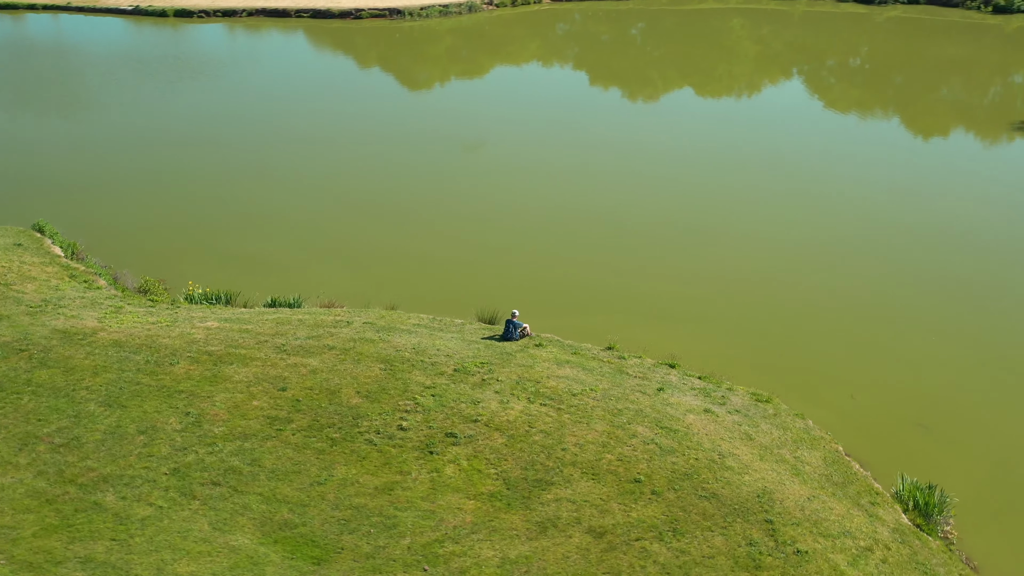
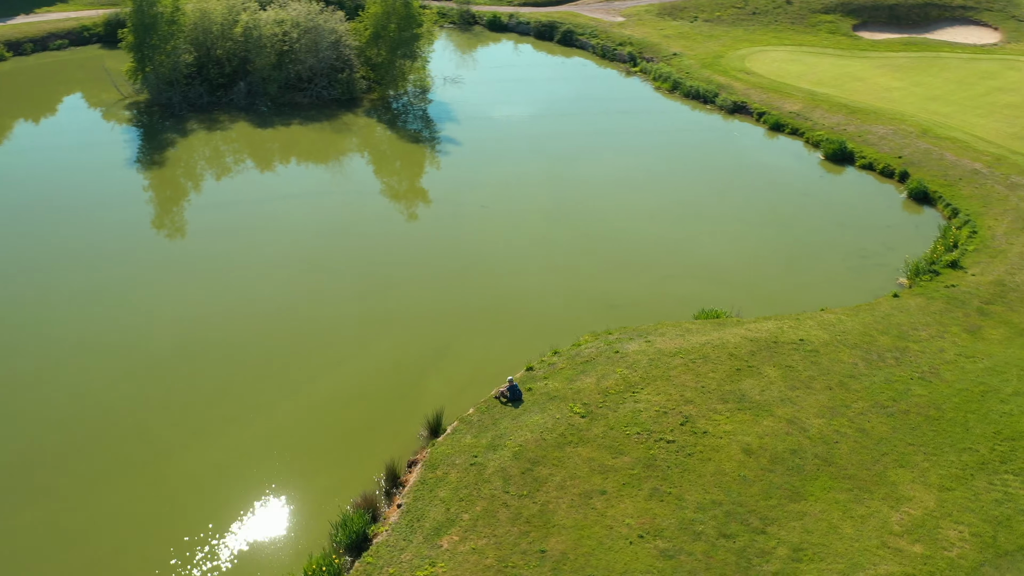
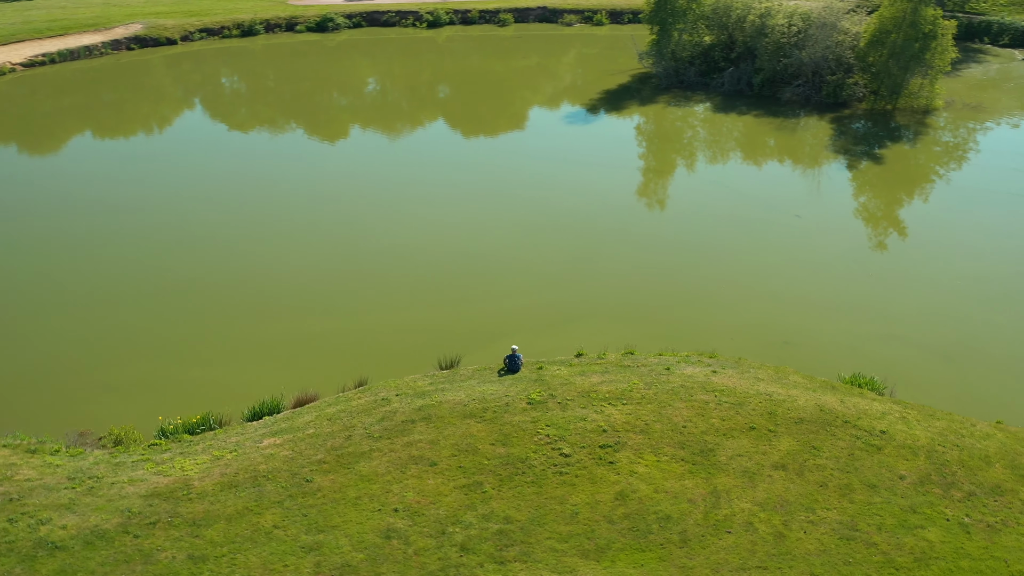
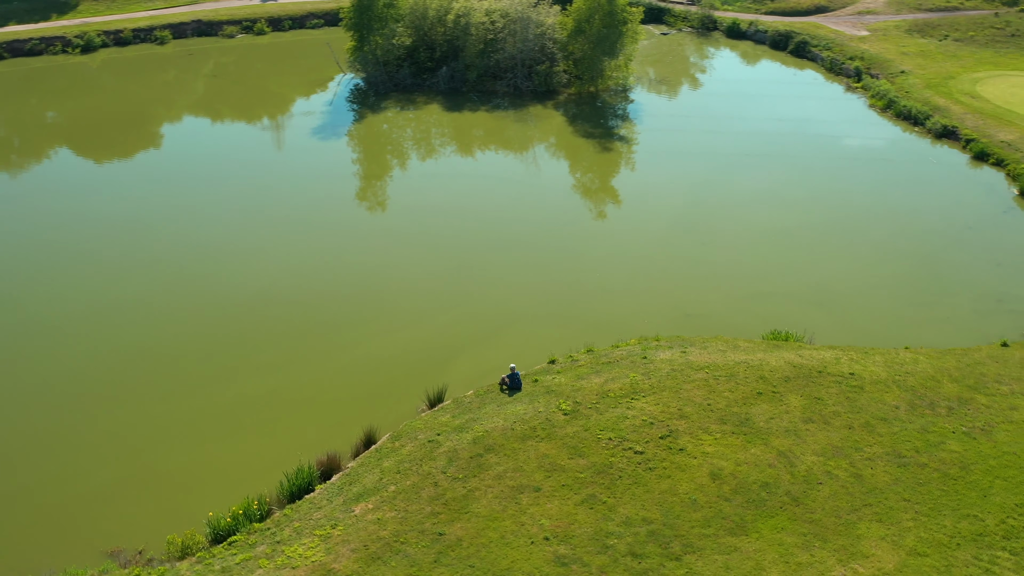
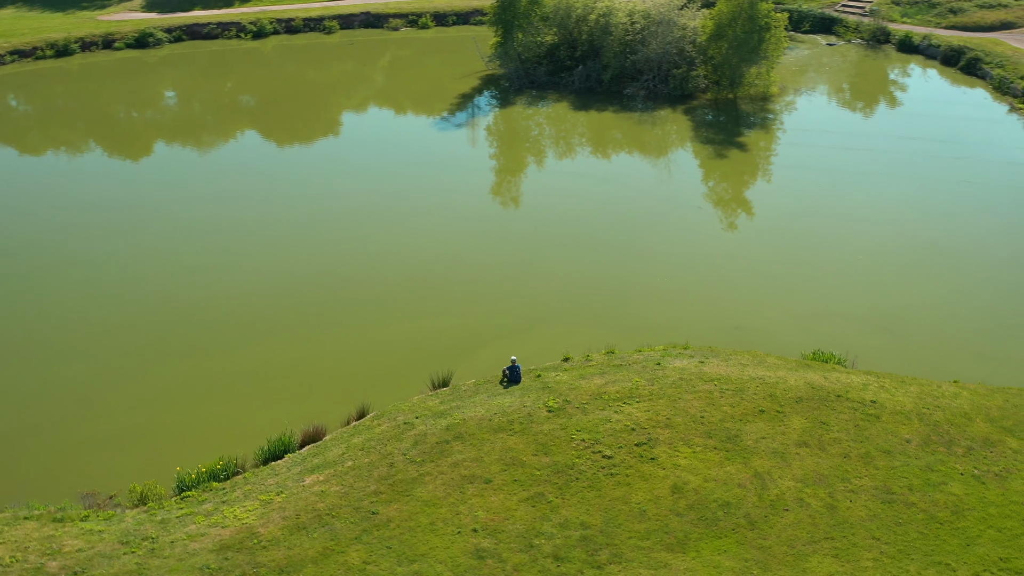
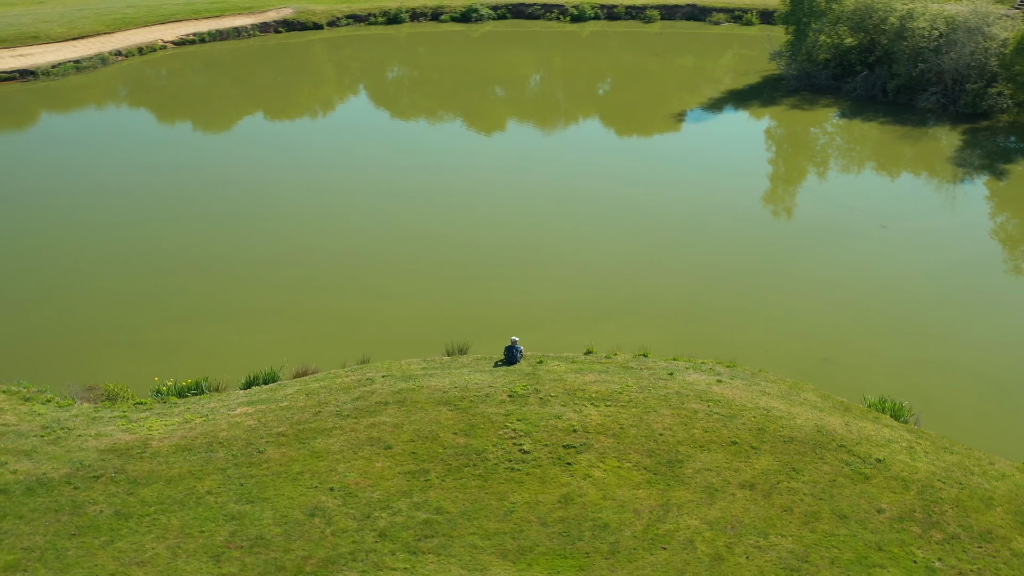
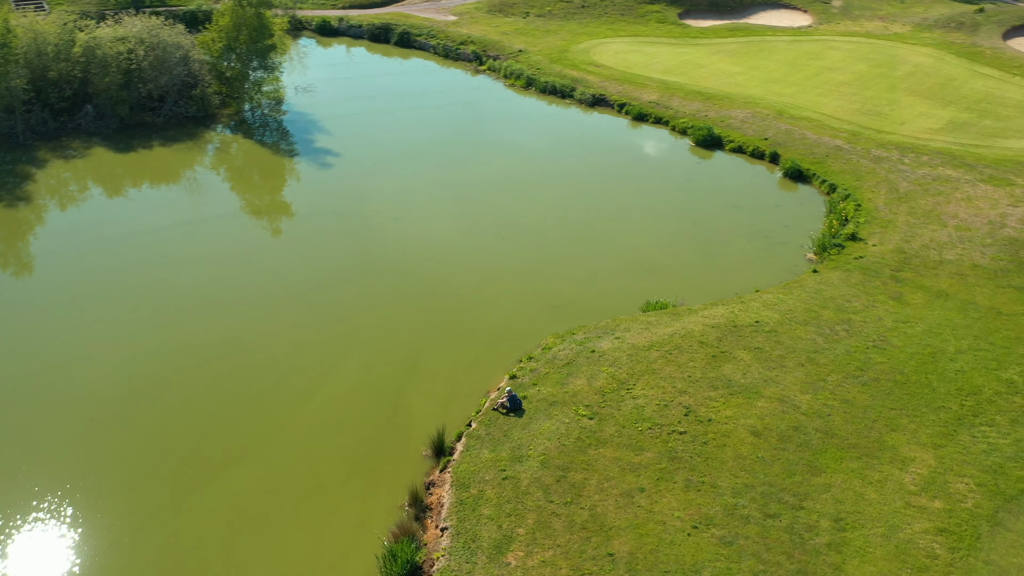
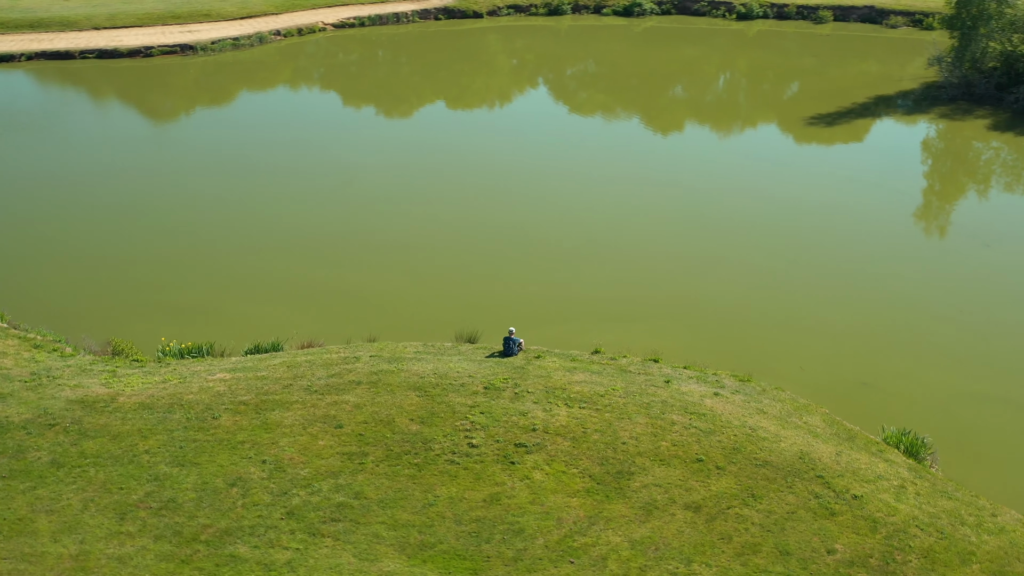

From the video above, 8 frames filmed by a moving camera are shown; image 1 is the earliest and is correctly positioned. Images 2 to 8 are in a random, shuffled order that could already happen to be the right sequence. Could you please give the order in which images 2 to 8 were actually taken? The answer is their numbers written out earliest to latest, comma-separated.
8, 6, 3, 5, 4, 2, 7
